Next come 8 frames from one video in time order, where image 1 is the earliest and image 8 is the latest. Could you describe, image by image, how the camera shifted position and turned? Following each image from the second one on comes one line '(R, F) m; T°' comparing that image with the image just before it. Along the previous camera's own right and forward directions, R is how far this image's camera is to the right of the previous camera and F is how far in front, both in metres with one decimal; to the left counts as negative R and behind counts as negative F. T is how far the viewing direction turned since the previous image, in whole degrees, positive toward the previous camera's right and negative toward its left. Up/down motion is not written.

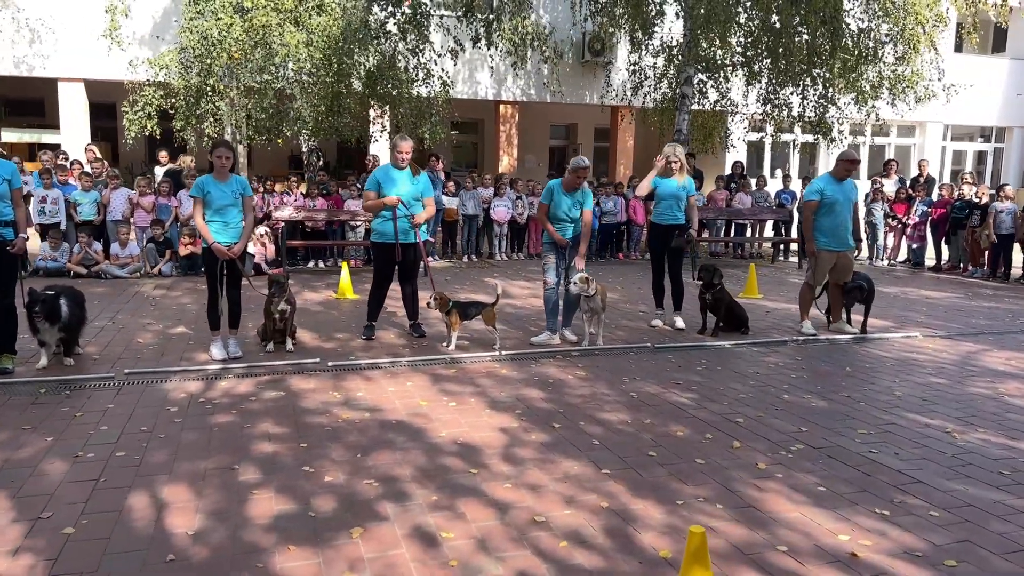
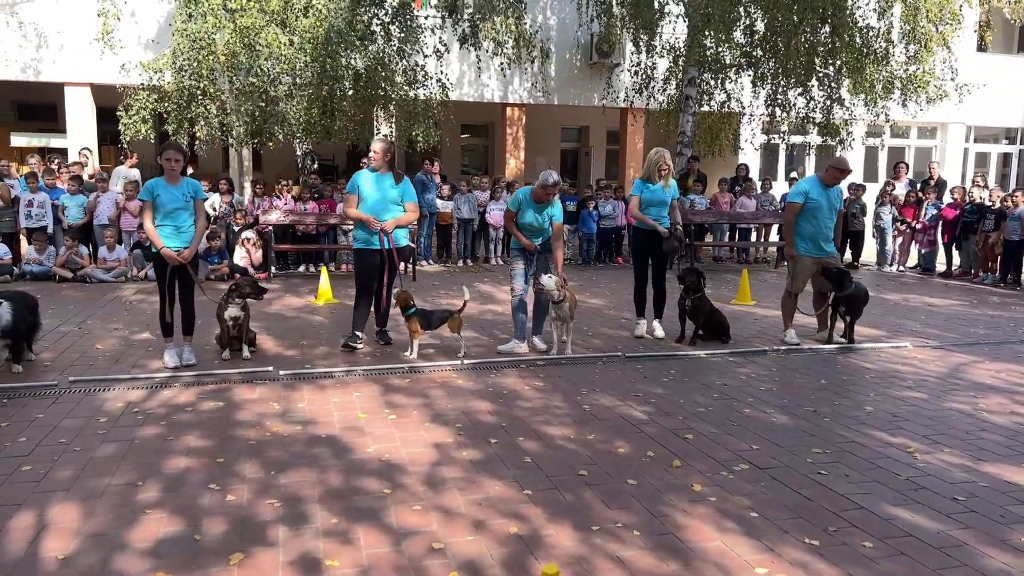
(+0.5, +0.2) m; -2°
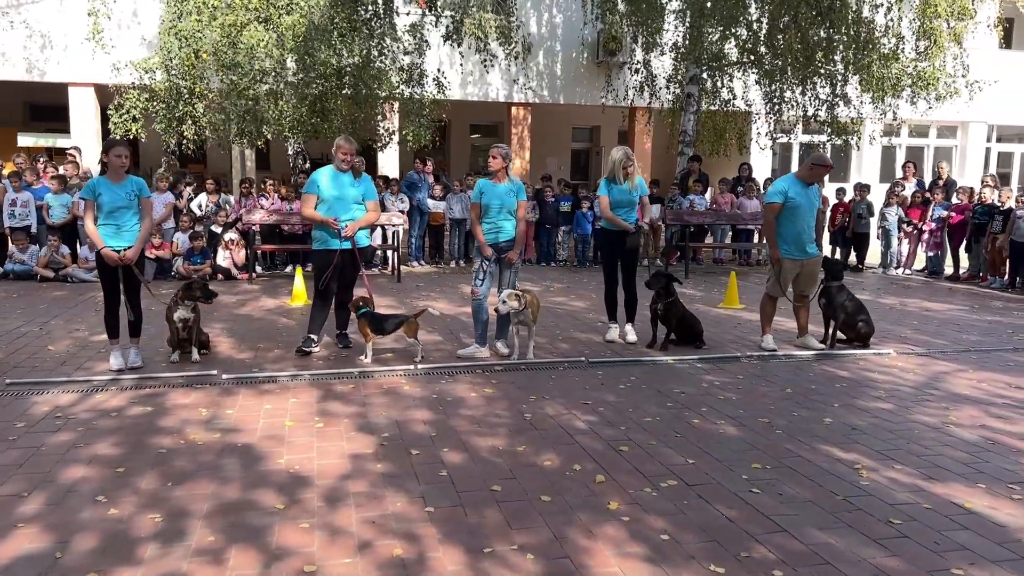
(+0.5, +0.2) m; -2°
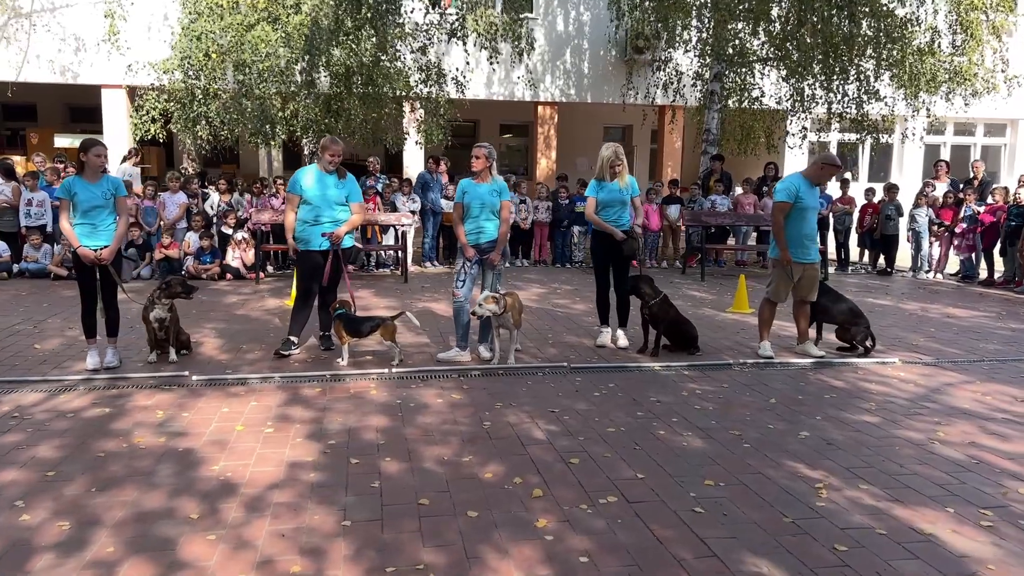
(+0.5, +0.2) m; -3°
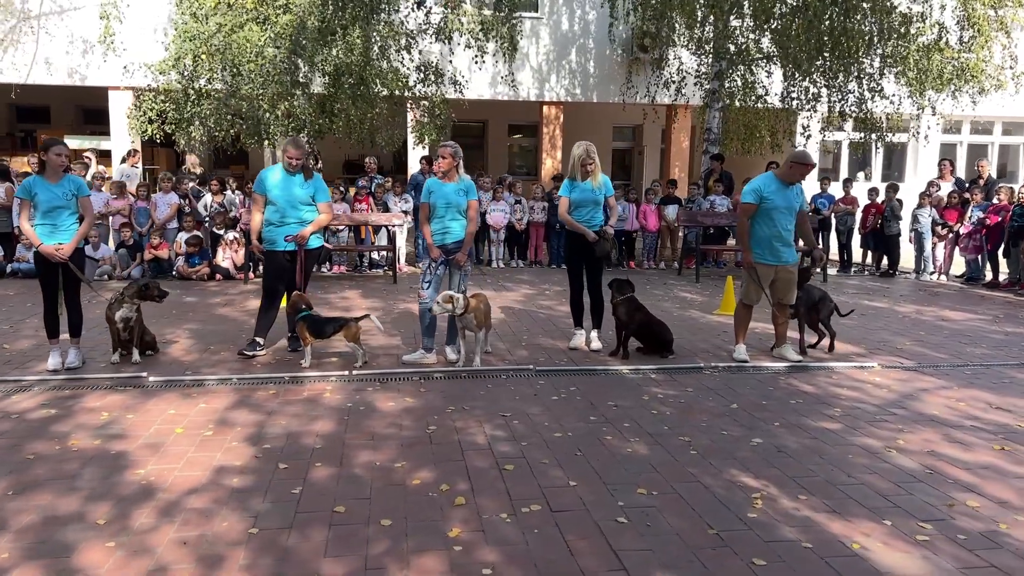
(+0.4, +0.1) m; -2°
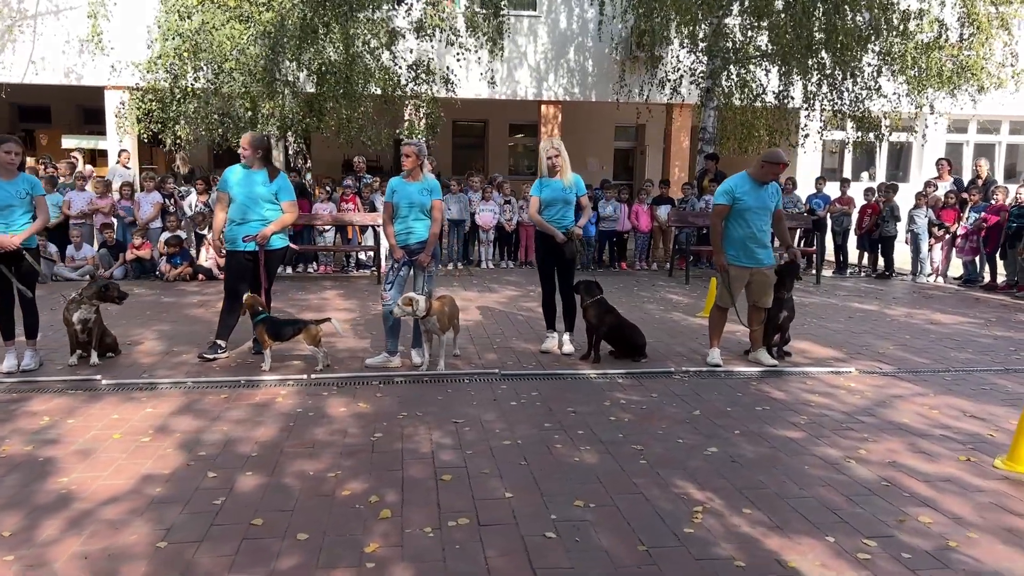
(+0.3, +0.1) m; -1°
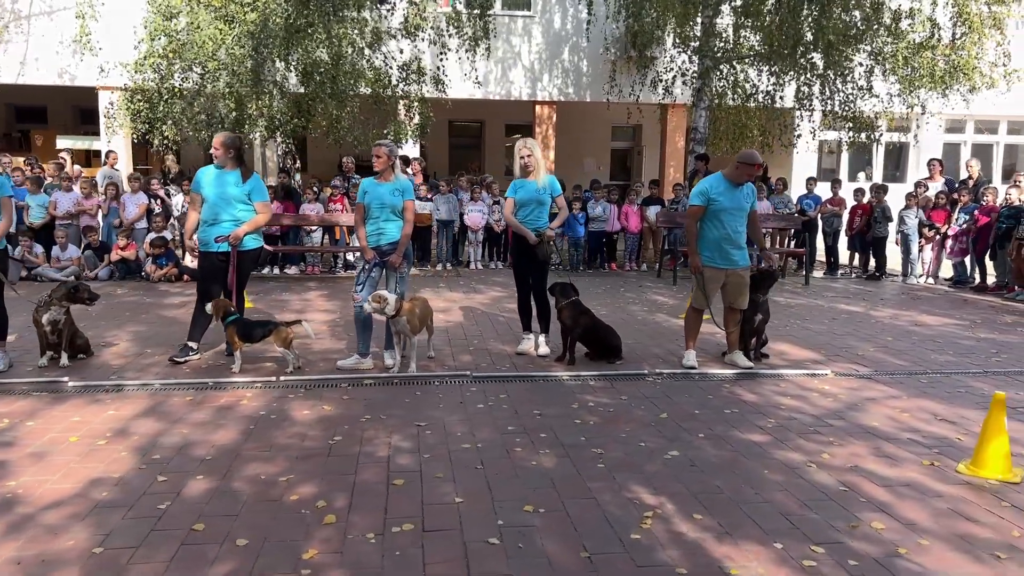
(+0.2, 0.0) m; 0°
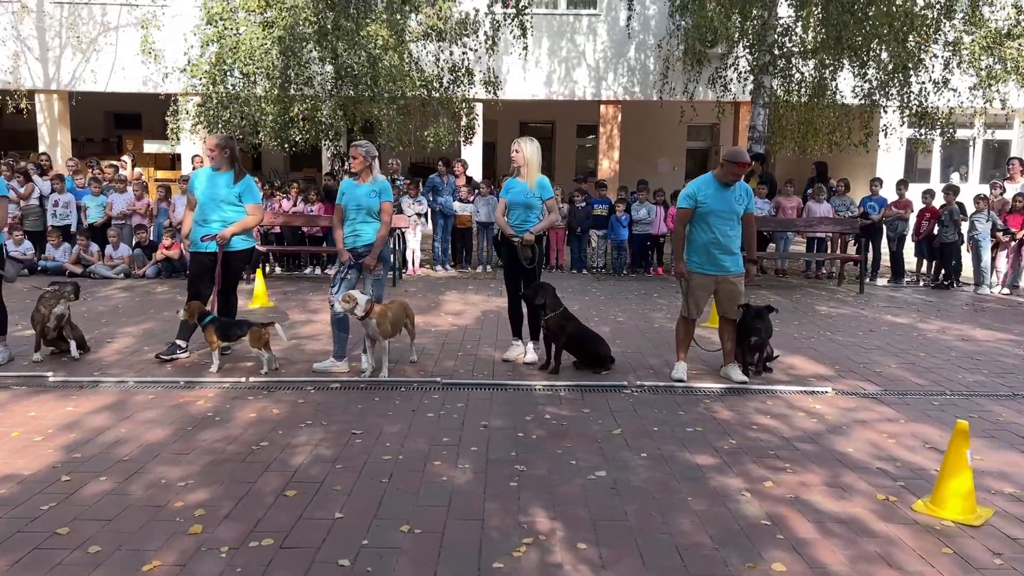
(+0.9, +0.2) m; -7°
